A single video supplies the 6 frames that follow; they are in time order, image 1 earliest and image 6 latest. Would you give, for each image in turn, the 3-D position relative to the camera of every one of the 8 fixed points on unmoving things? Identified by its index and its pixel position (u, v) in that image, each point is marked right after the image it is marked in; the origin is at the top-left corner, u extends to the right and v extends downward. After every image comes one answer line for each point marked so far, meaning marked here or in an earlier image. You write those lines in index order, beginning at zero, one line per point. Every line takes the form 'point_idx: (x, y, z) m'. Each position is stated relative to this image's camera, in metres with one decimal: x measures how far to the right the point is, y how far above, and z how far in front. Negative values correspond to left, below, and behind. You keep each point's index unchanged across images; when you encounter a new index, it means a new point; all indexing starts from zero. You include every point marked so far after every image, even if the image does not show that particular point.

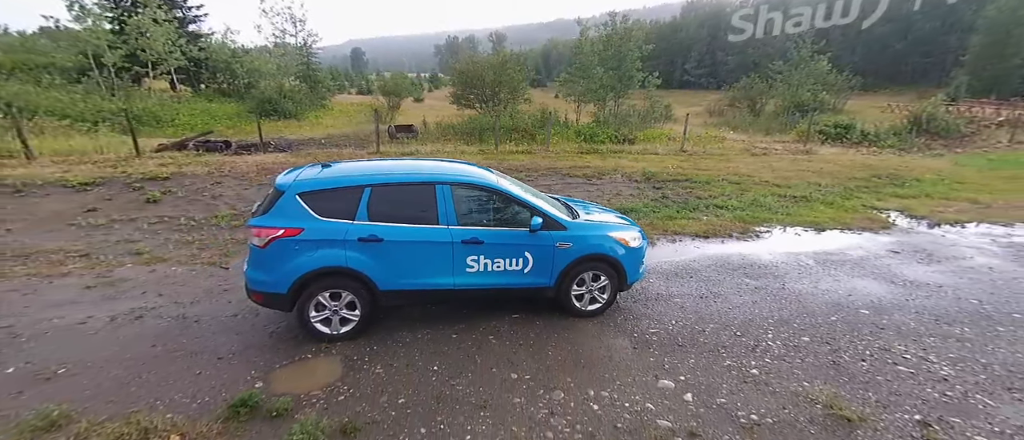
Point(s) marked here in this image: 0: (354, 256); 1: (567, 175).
0: (-1.3, -0.3, +2.9) m
1: (+1.2, +1.0, +7.7) m
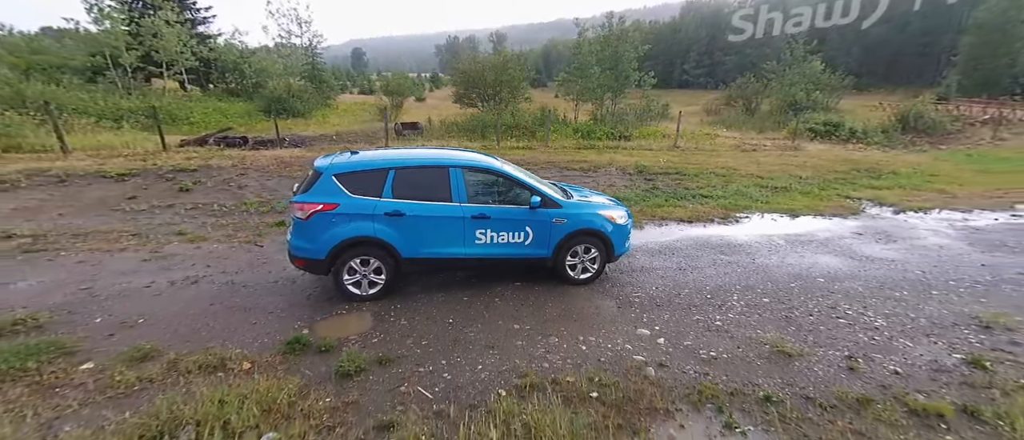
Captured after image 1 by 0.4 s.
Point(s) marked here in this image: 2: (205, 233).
0: (-1.2, -0.1, +3.4) m
1: (+1.2, +1.2, +8.3) m
2: (-4.1, -0.2, +4.9) m
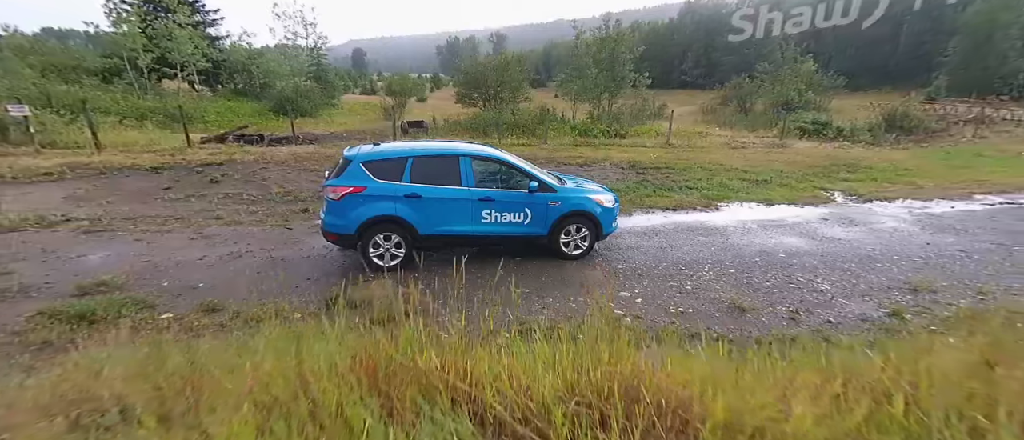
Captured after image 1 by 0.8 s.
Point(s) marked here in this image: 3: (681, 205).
0: (-1.2, +0.1, +4.0) m
1: (+1.2, +1.4, +8.8) m
2: (-4.1, 0.0, +5.4) m
3: (+2.9, +0.3, +6.3) m
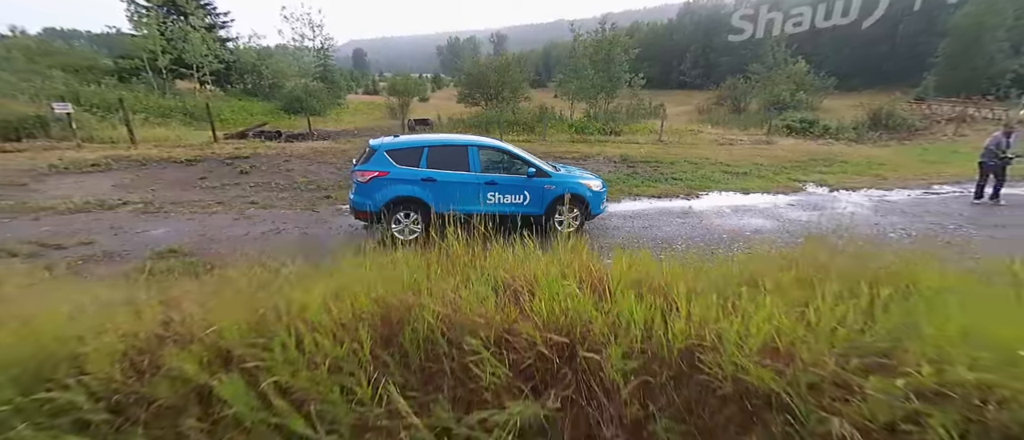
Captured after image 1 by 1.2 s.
0: (-1.2, +0.4, +4.7) m
1: (+1.2, +1.6, +9.5) m
2: (-4.0, +0.3, +6.2) m
3: (+2.9, +0.5, +7.0) m
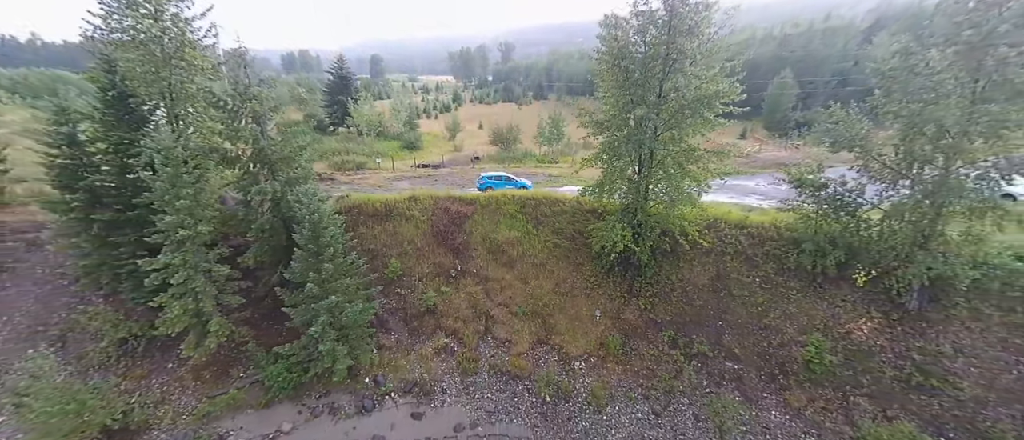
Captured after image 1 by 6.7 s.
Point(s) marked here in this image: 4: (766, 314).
0: (-1.3, +2.2, +23.5) m
1: (+1.2, +3.5, +28.3) m
2: (-4.1, +2.1, +25.0) m
3: (+2.9, +2.3, +25.7) m
4: (+10.7, -4.0, +15.4) m
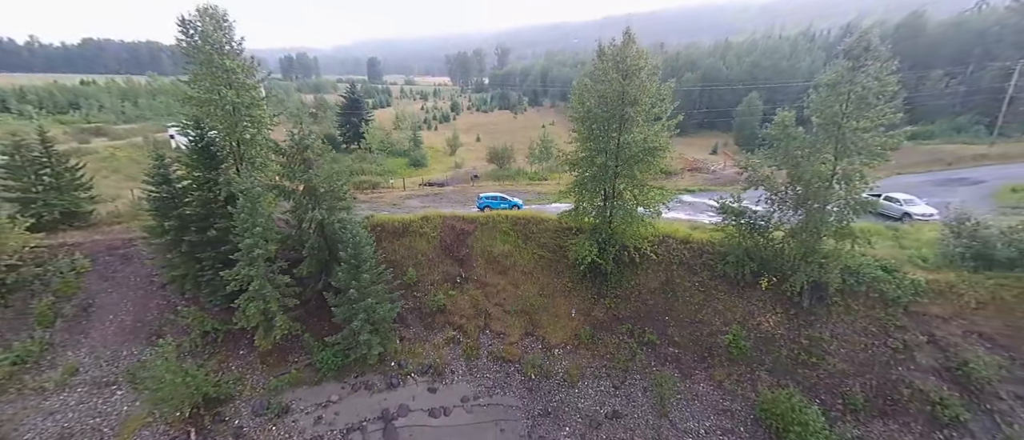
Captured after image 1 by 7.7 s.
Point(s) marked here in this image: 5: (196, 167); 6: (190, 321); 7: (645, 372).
0: (-1.7, +1.2, +28.0) m
1: (+0.7, +2.5, +32.8) m
2: (-4.6, +1.1, +29.5) m
3: (+2.4, +1.3, +30.3) m
4: (+10.3, -5.0, +20.0) m
5: (-16.5, +2.7, +19.1) m
6: (-16.9, -5.3, +19.2) m
7: (+6.9, -8.0, +19.0) m
